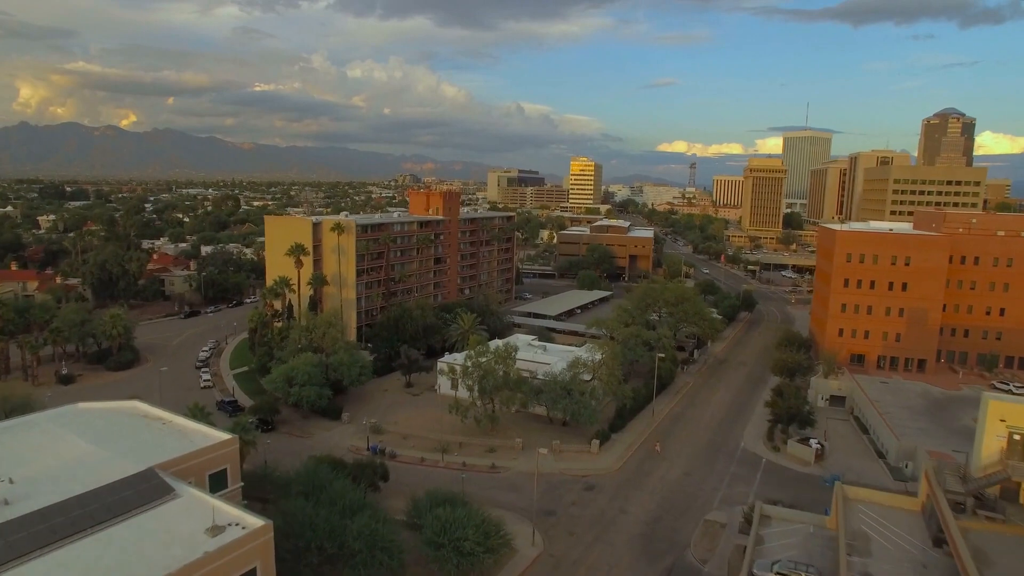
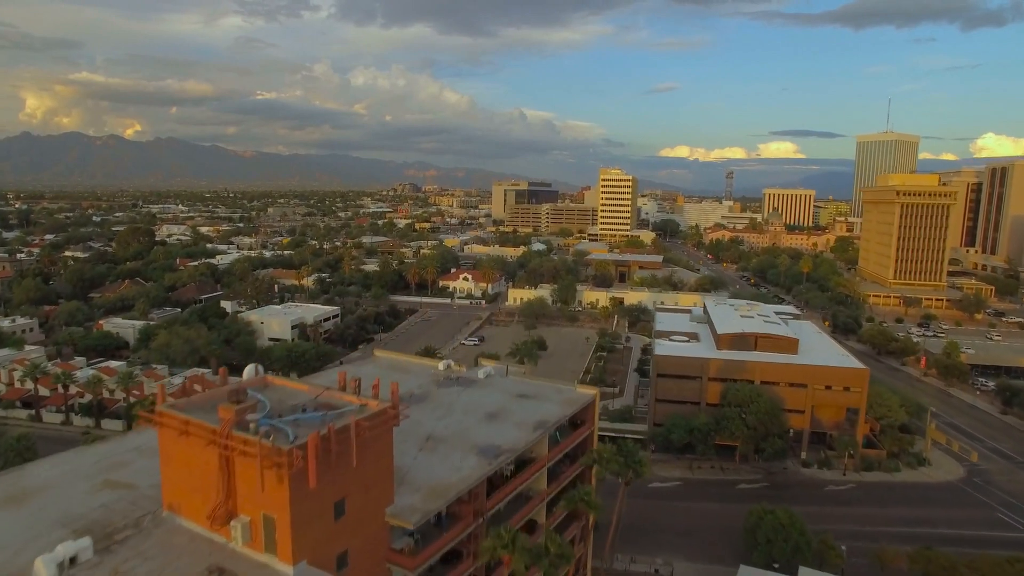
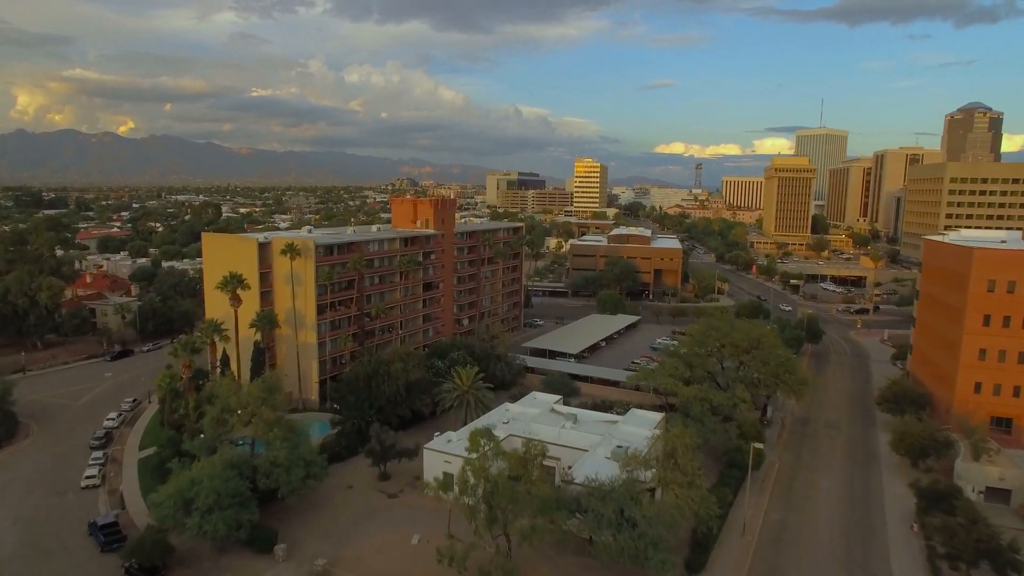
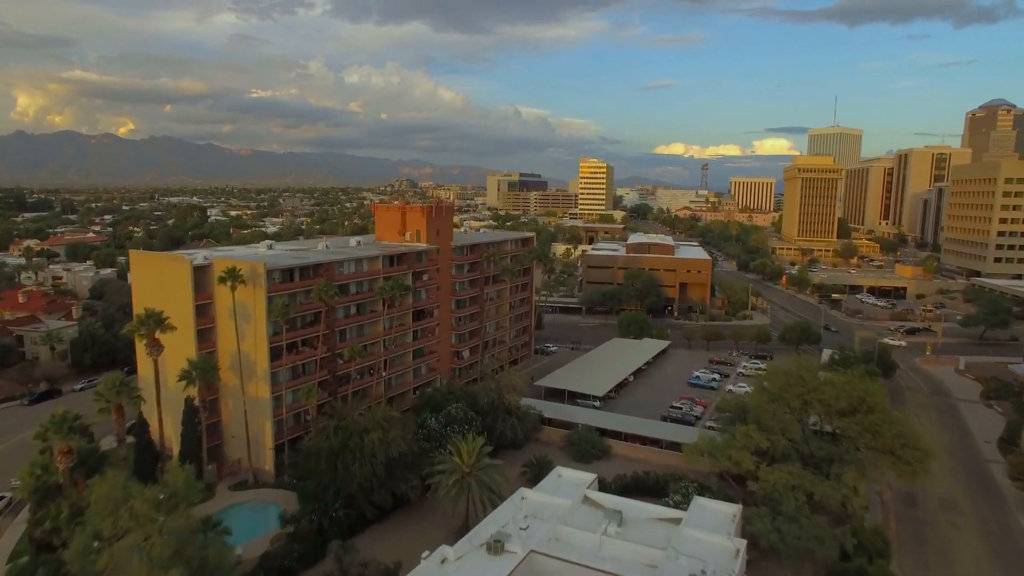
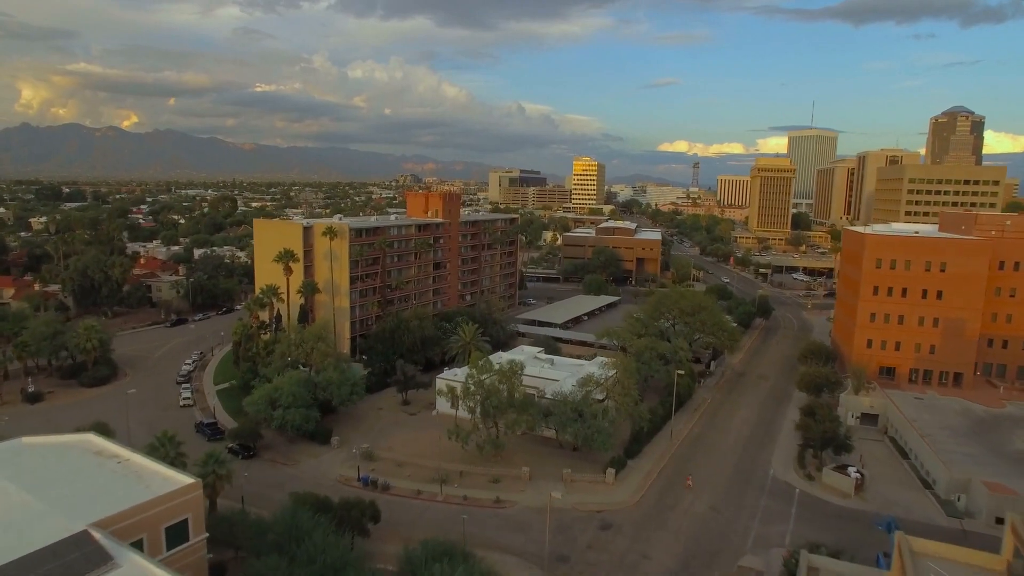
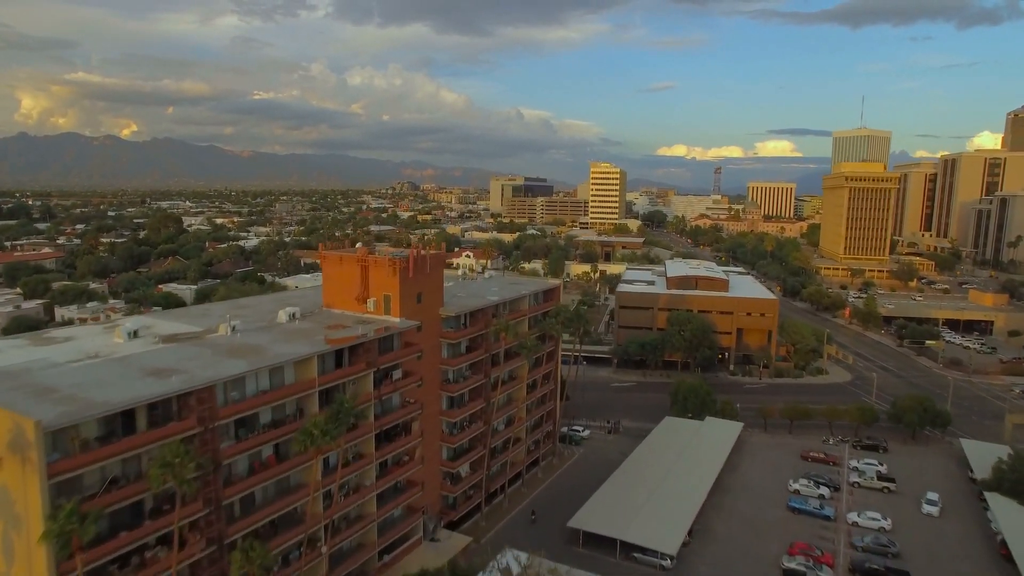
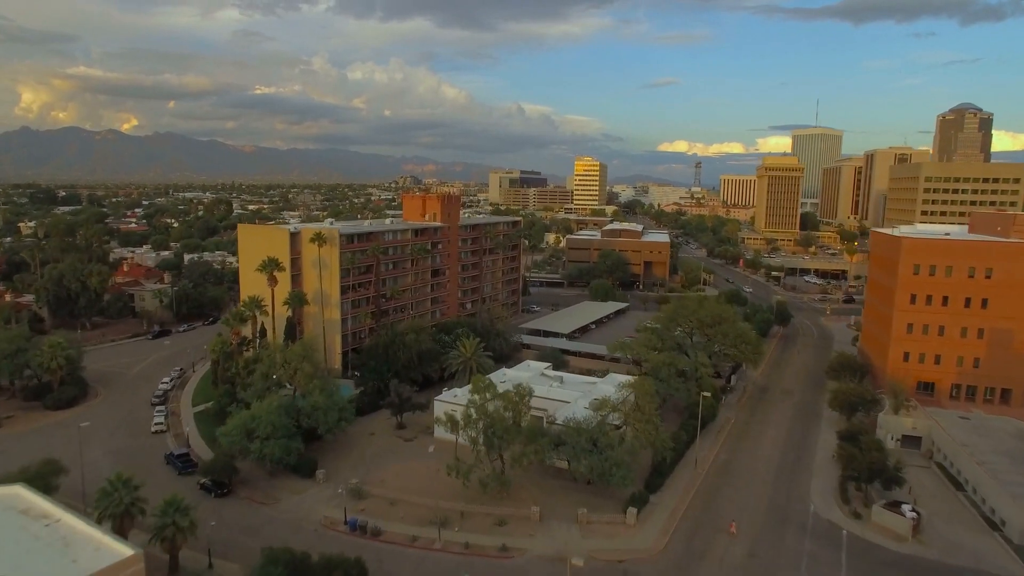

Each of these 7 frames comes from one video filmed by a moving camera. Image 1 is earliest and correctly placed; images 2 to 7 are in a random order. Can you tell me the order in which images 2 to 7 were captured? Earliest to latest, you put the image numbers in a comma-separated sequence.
5, 7, 3, 4, 6, 2
